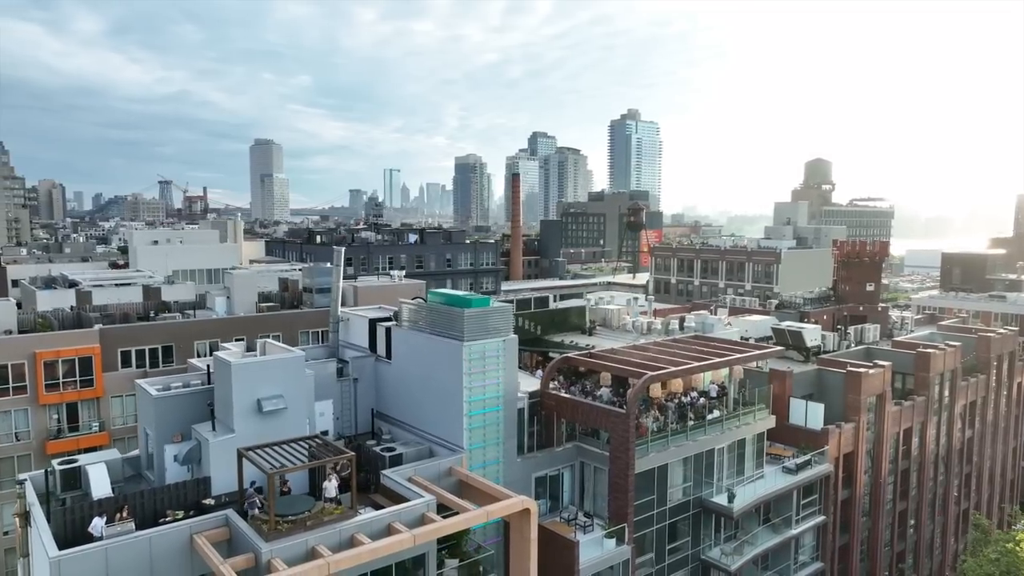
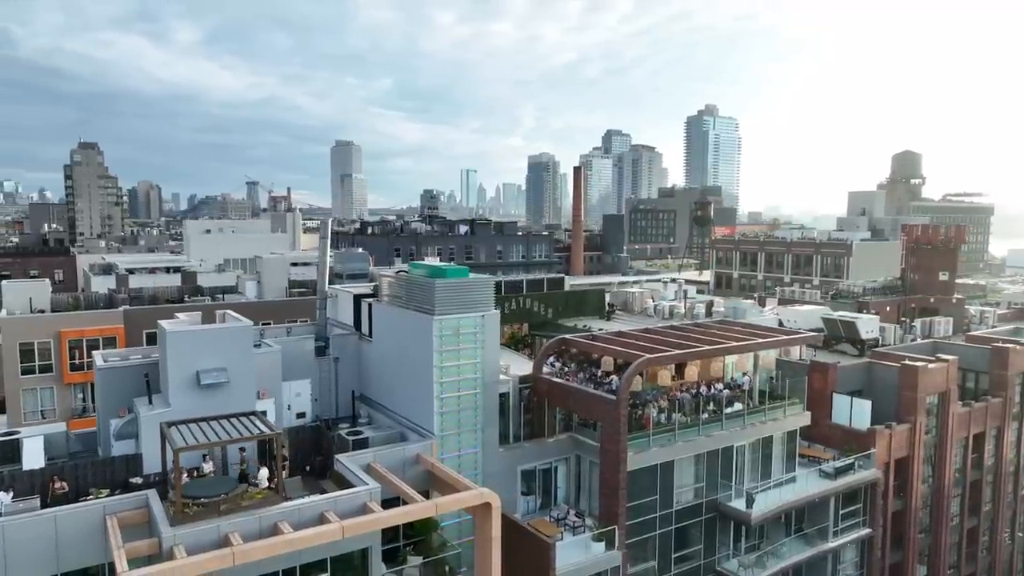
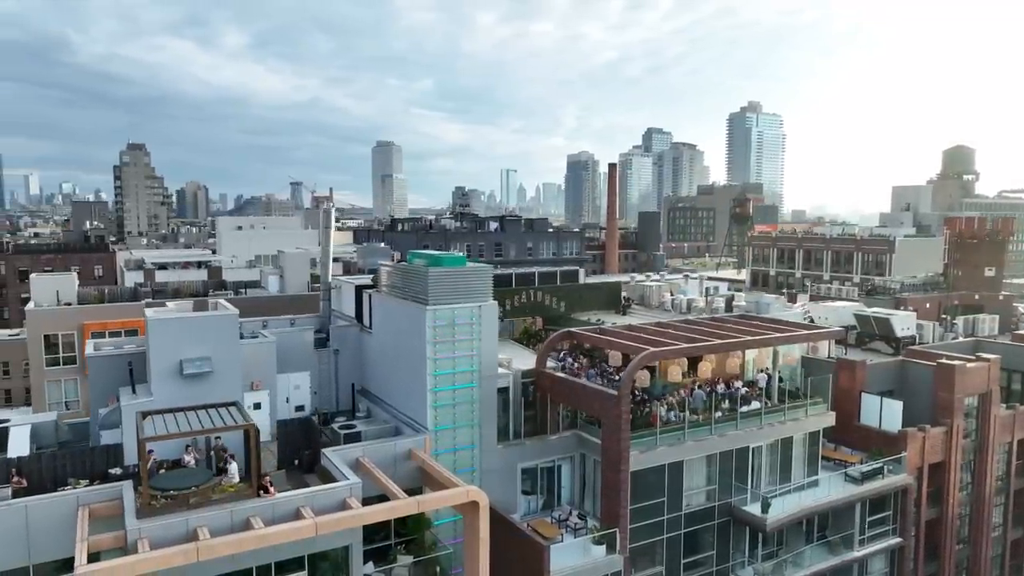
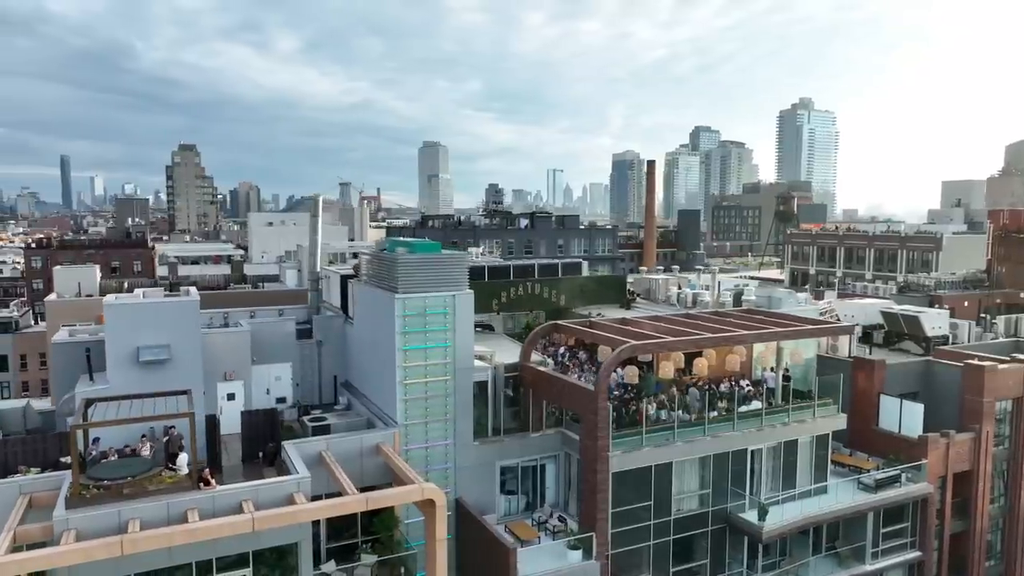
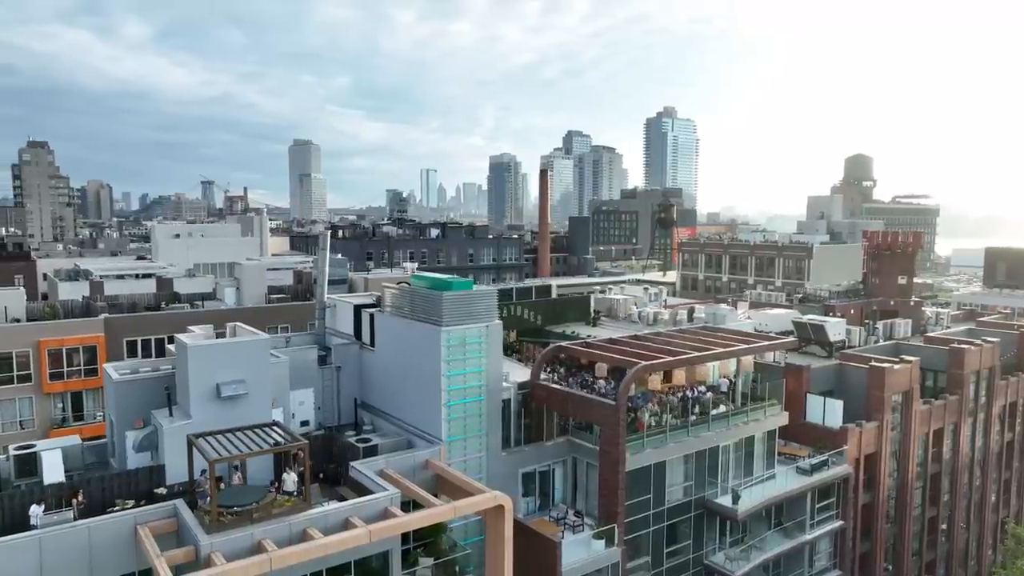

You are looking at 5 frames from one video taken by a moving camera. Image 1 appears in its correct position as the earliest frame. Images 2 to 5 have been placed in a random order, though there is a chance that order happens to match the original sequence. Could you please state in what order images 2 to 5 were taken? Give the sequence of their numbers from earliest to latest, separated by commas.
5, 2, 3, 4
